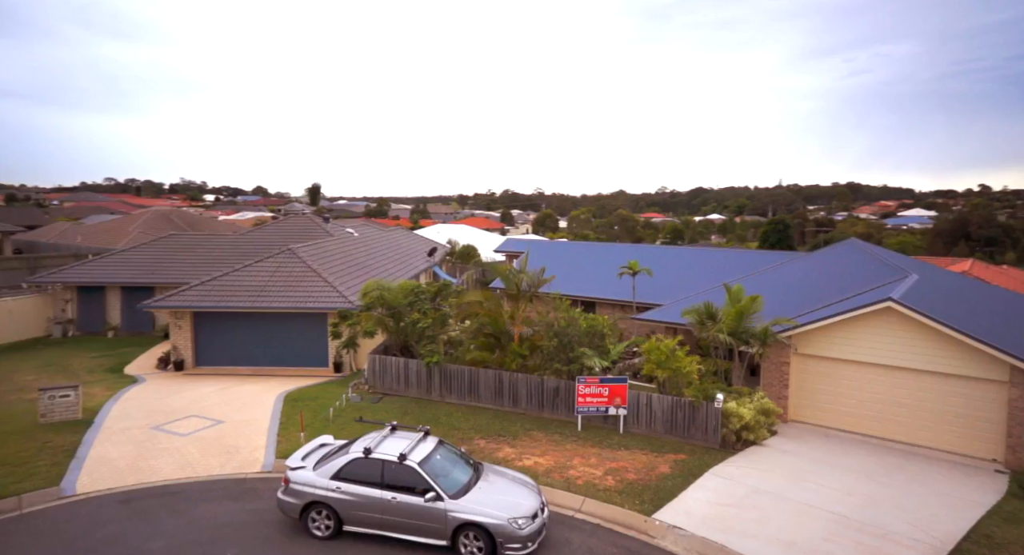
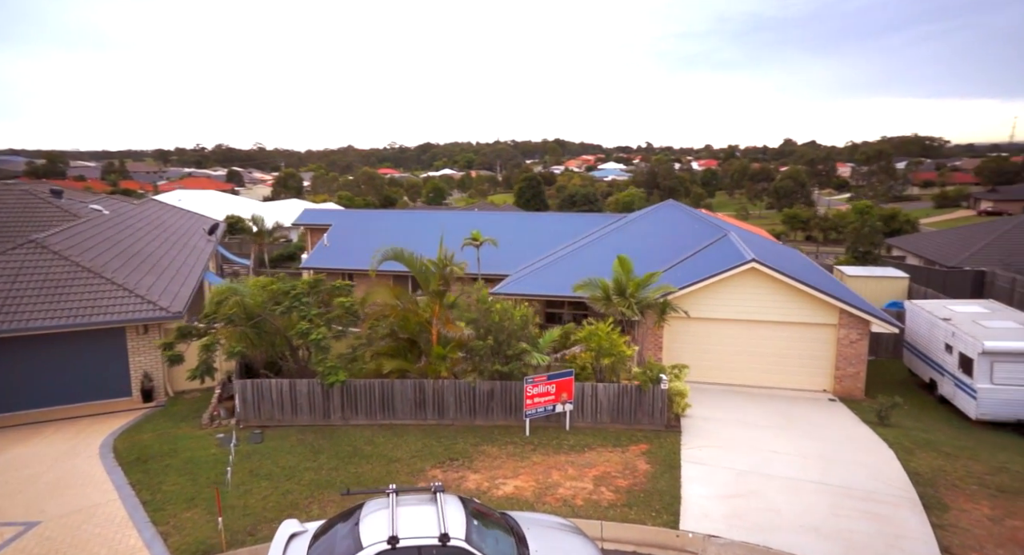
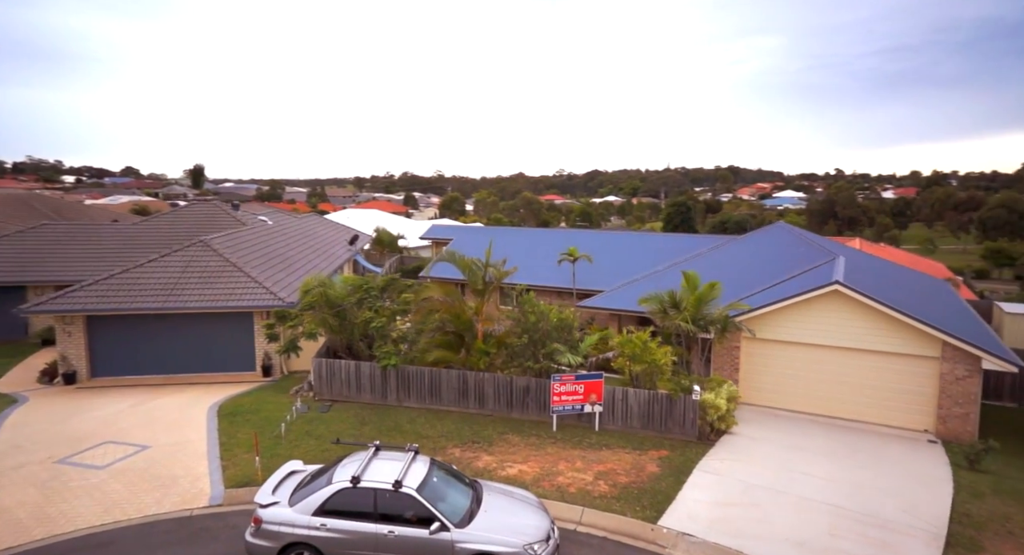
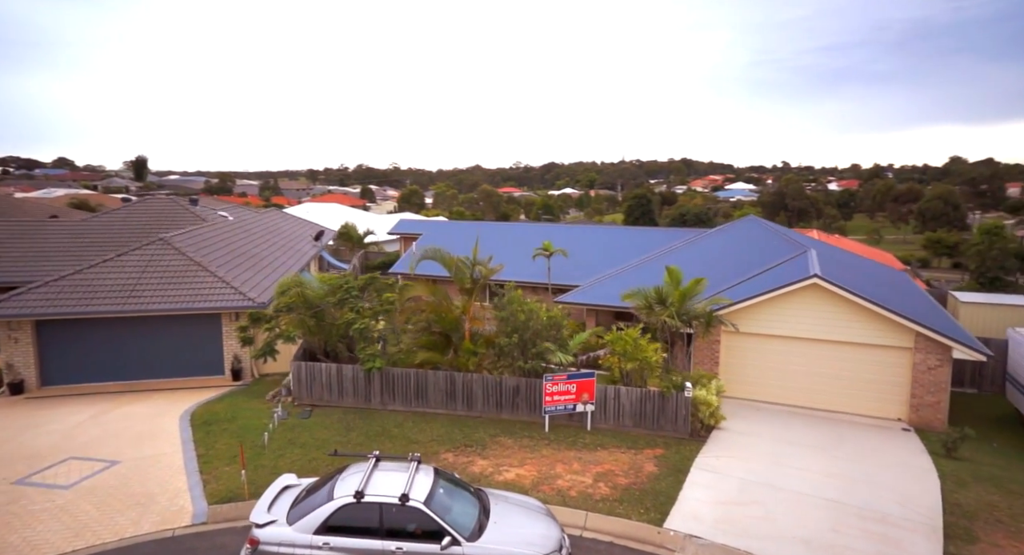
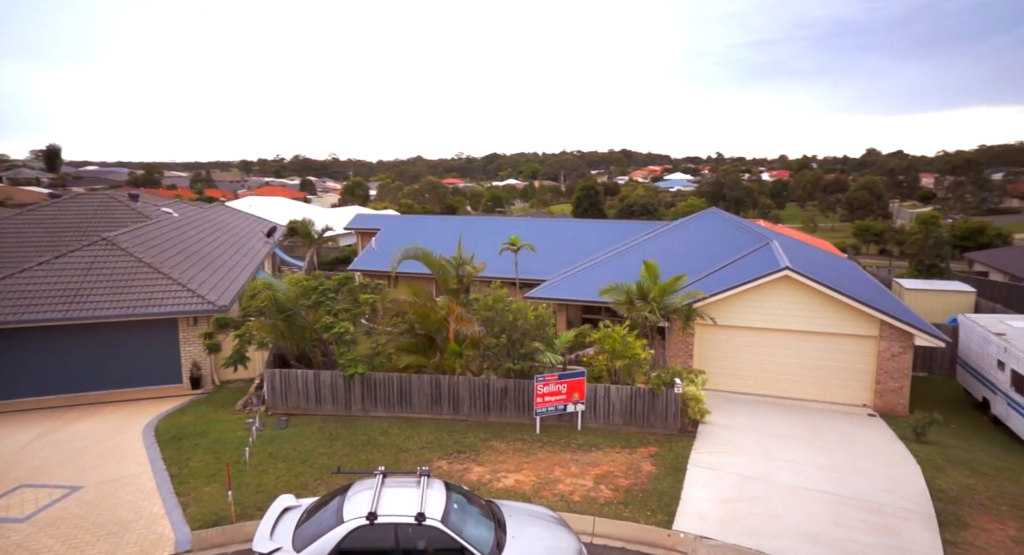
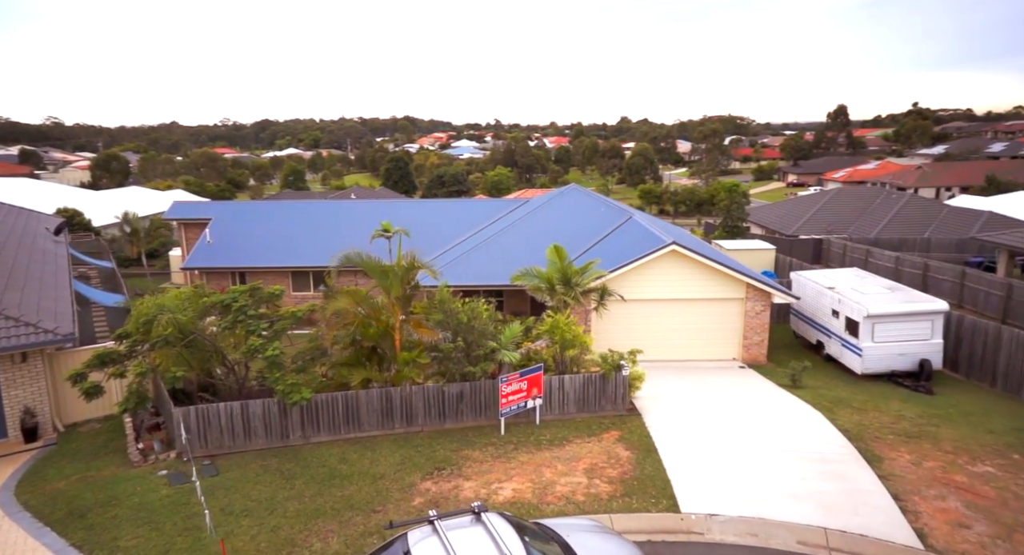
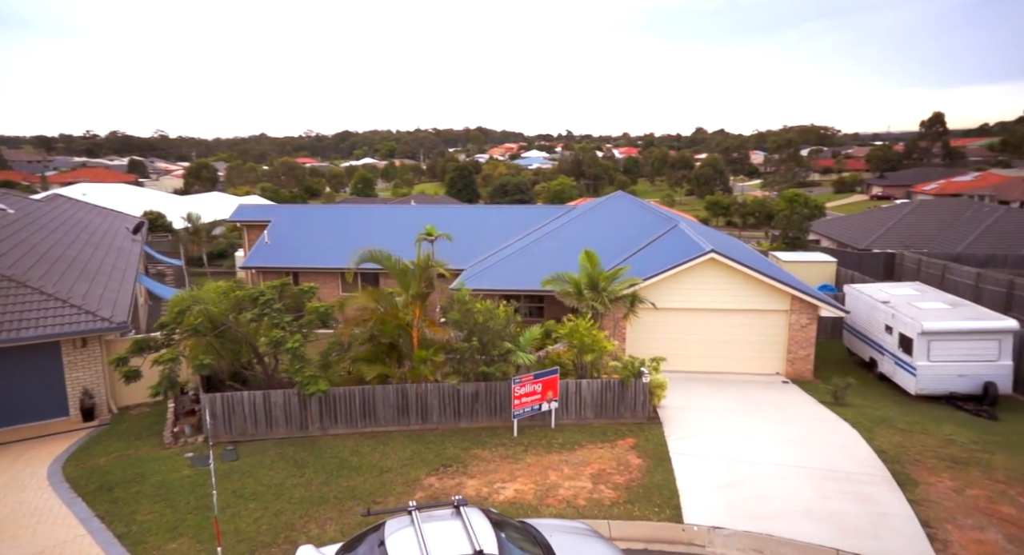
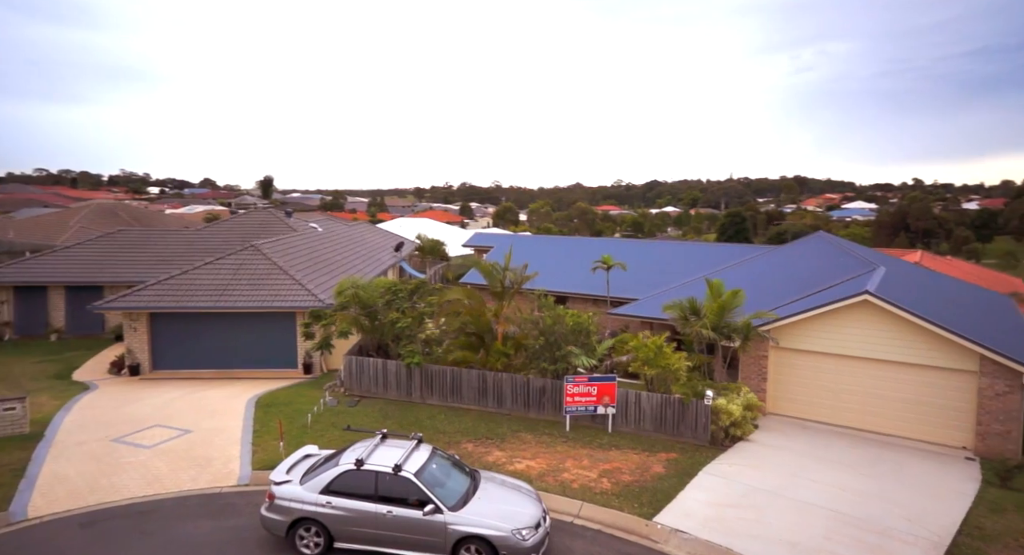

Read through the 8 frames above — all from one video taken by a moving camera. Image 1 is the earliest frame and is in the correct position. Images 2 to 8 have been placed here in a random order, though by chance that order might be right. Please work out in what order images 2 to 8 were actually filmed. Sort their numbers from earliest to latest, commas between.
8, 3, 4, 5, 2, 7, 6
